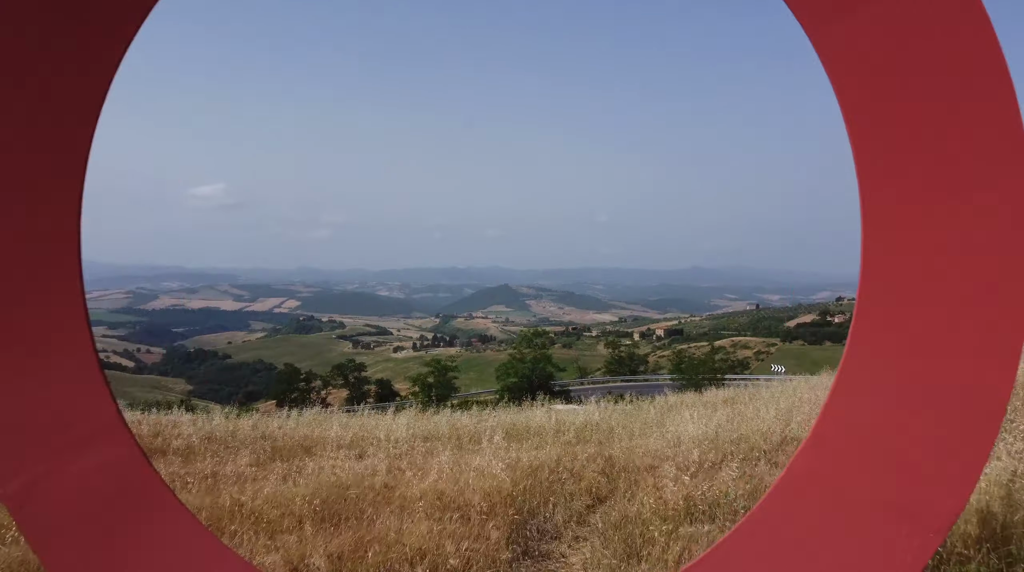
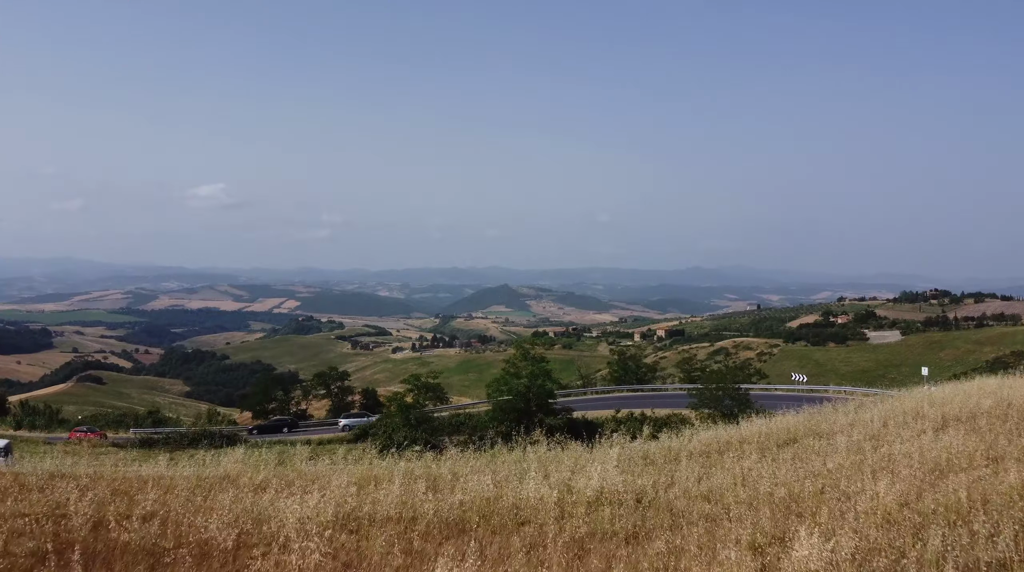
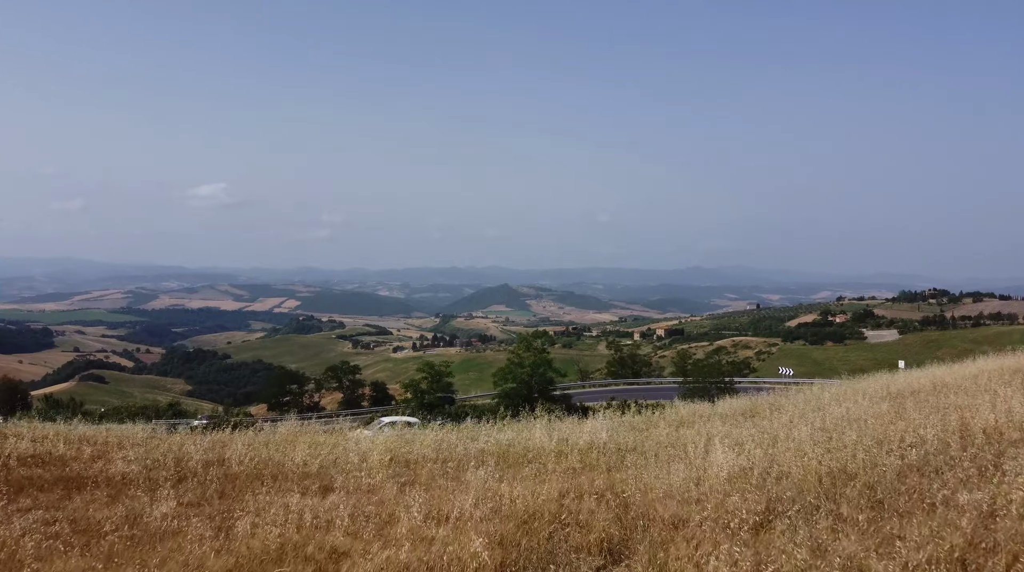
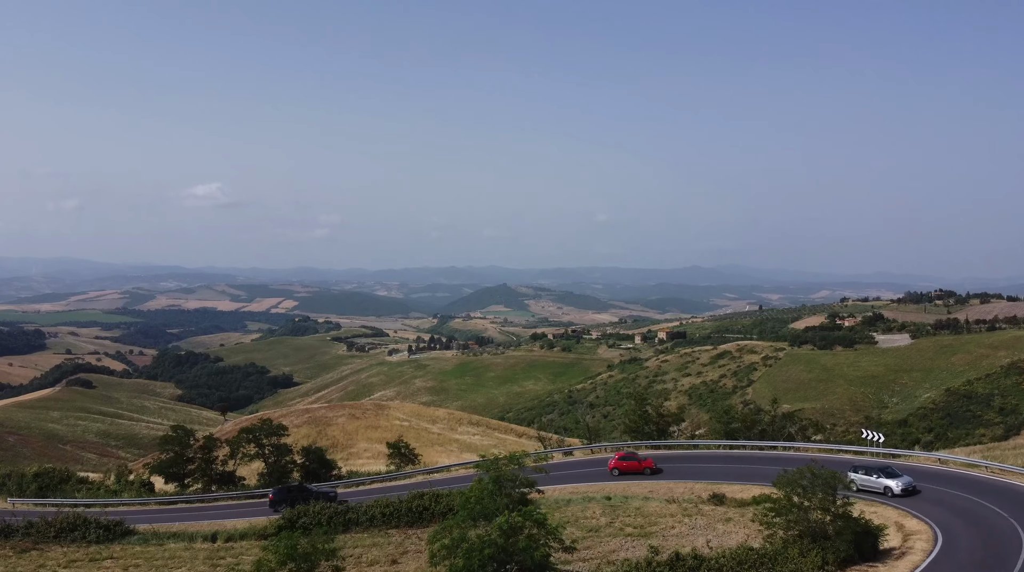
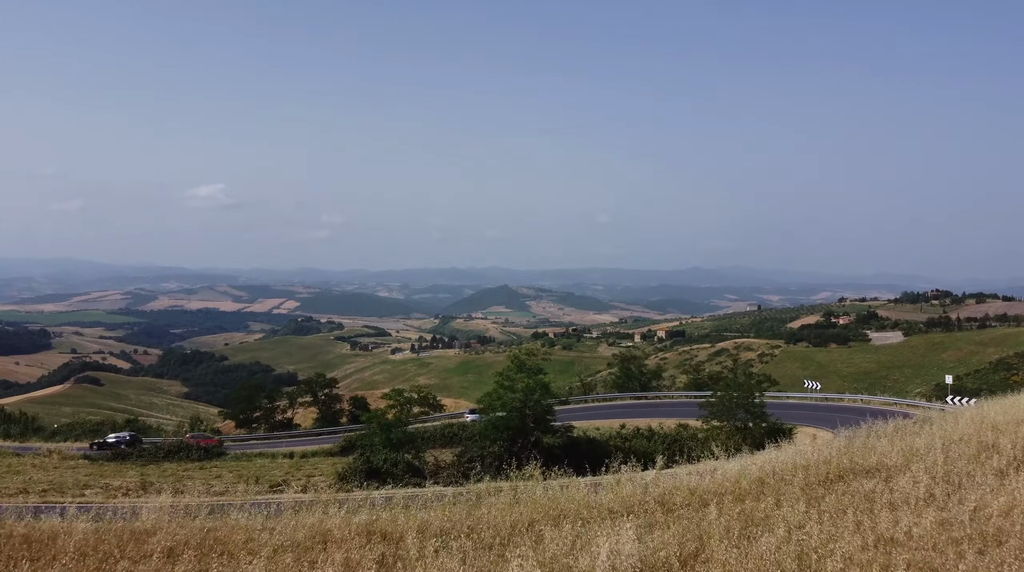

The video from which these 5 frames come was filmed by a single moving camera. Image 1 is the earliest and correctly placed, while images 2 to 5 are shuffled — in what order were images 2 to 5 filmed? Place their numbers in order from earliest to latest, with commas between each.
3, 2, 5, 4
